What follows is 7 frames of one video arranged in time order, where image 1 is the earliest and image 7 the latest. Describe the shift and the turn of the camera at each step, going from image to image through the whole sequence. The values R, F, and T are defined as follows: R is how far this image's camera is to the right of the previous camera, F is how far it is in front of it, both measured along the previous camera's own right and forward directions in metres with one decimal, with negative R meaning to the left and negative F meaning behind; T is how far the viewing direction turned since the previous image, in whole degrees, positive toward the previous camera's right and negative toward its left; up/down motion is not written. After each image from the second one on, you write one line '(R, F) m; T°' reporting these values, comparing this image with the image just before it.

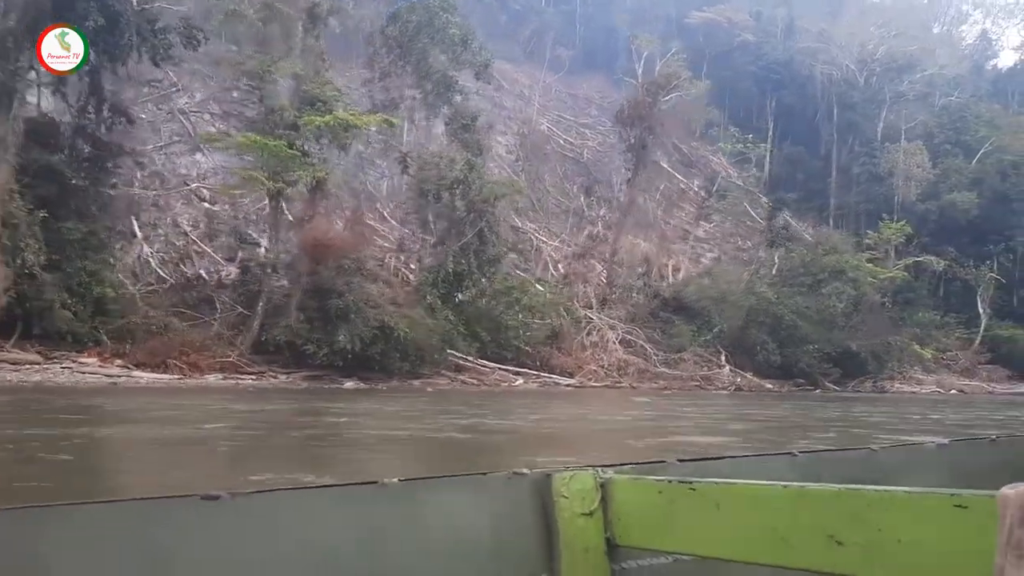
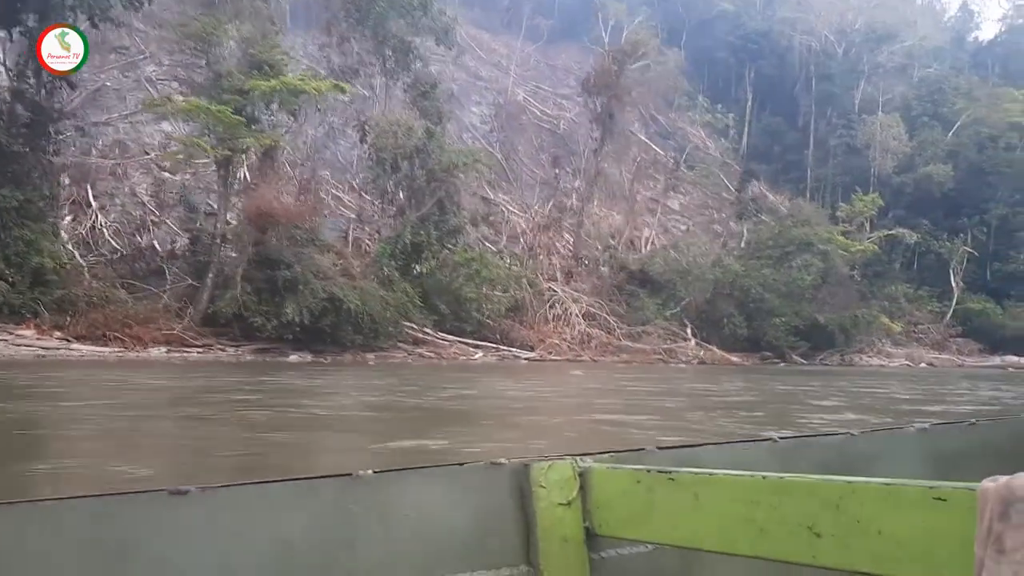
(+0.3, +0.2) m; +1°
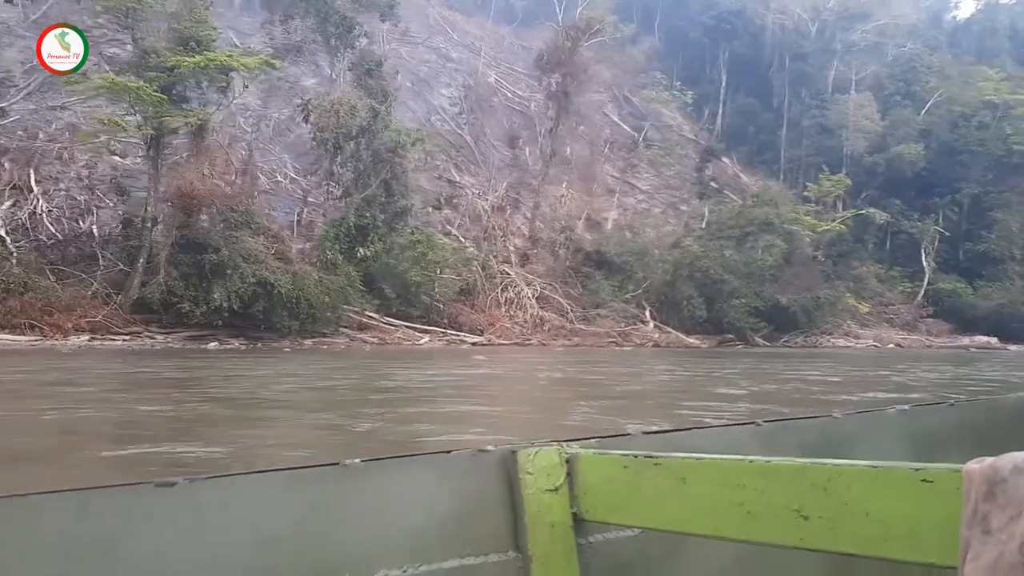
(+0.5, +0.3) m; +1°
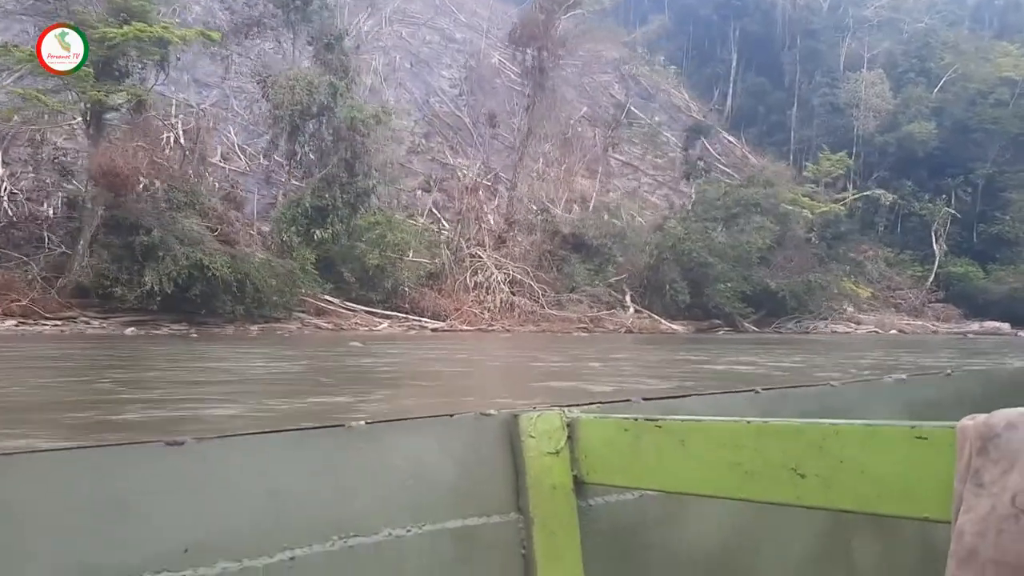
(+0.7, +0.4) m; -2°
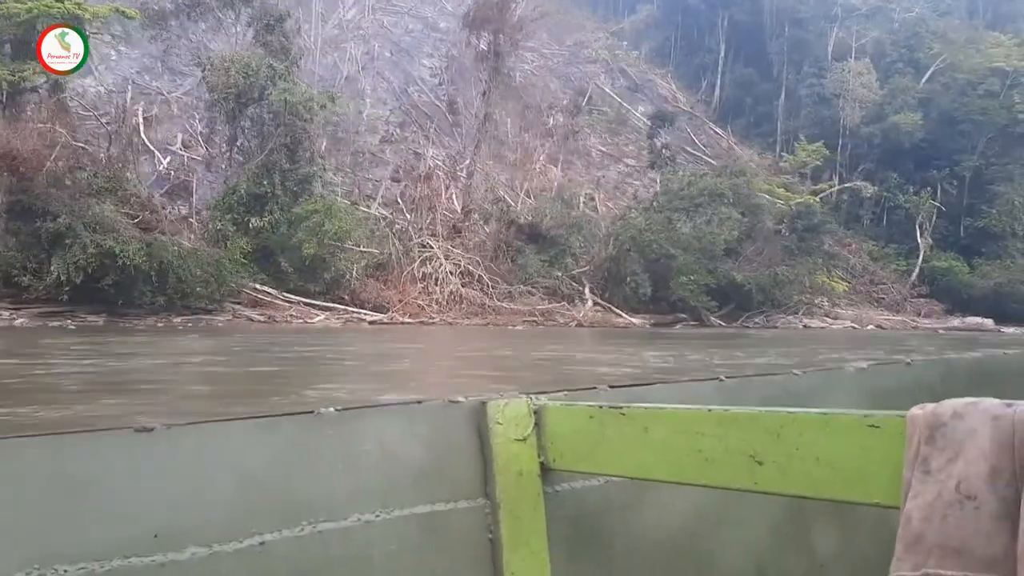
(+0.7, +0.4) m; 0°
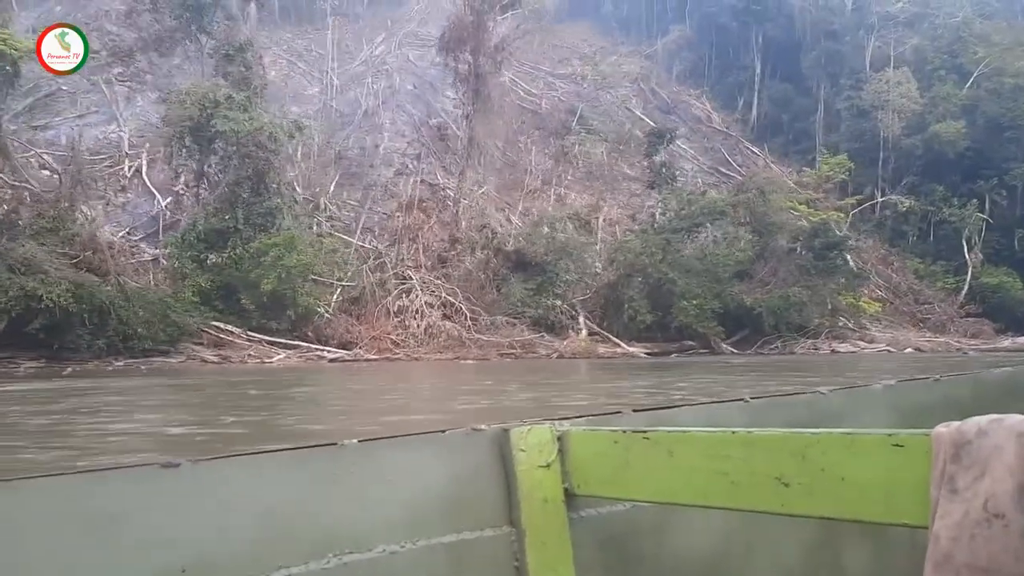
(+1.0, +0.6) m; -4°
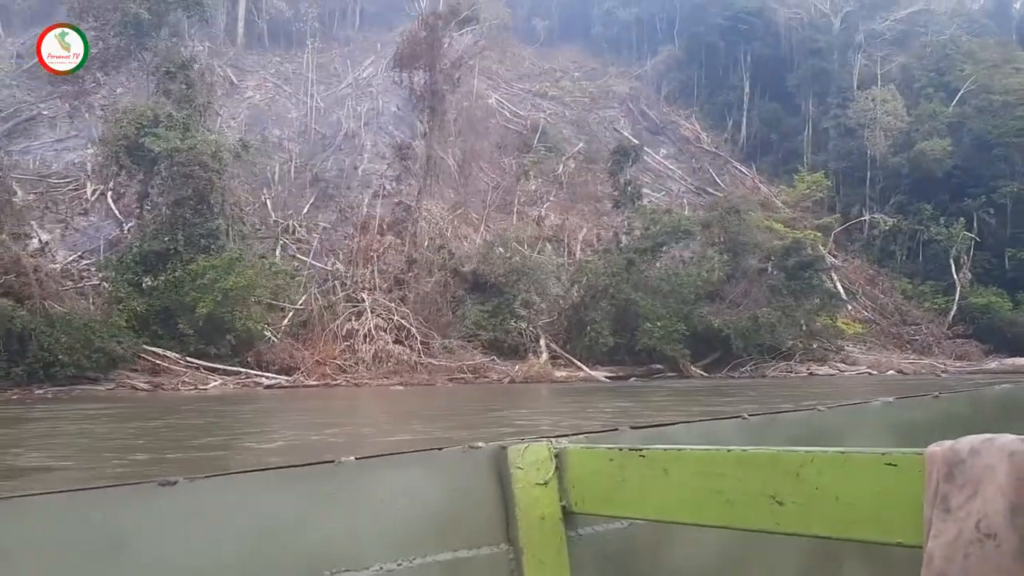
(+0.6, +0.3) m; 0°
